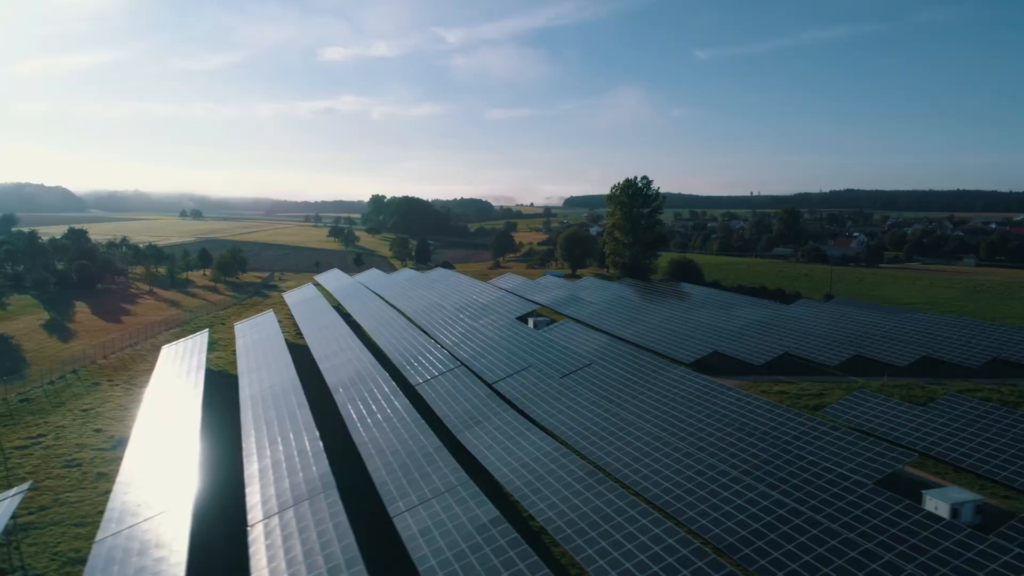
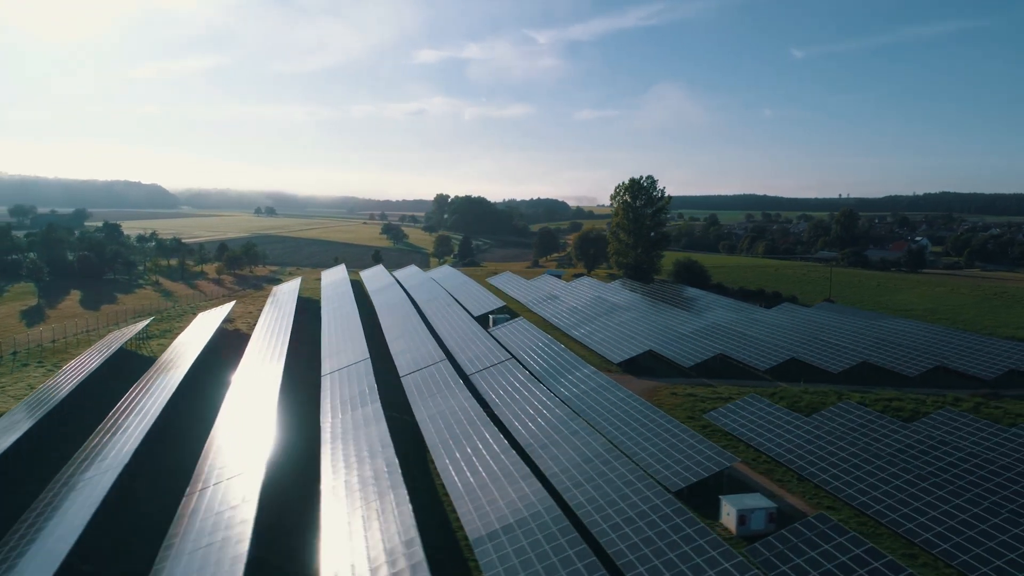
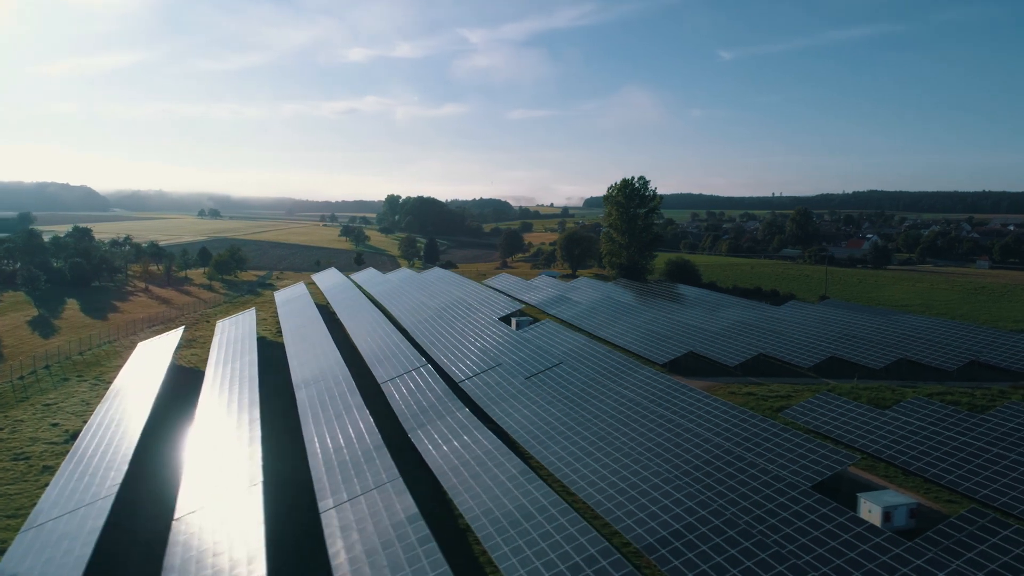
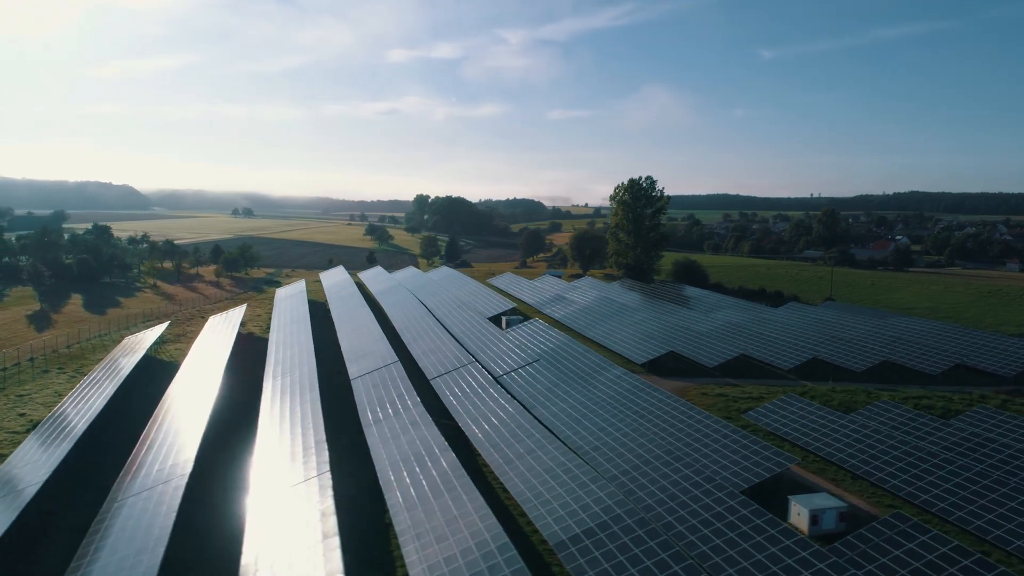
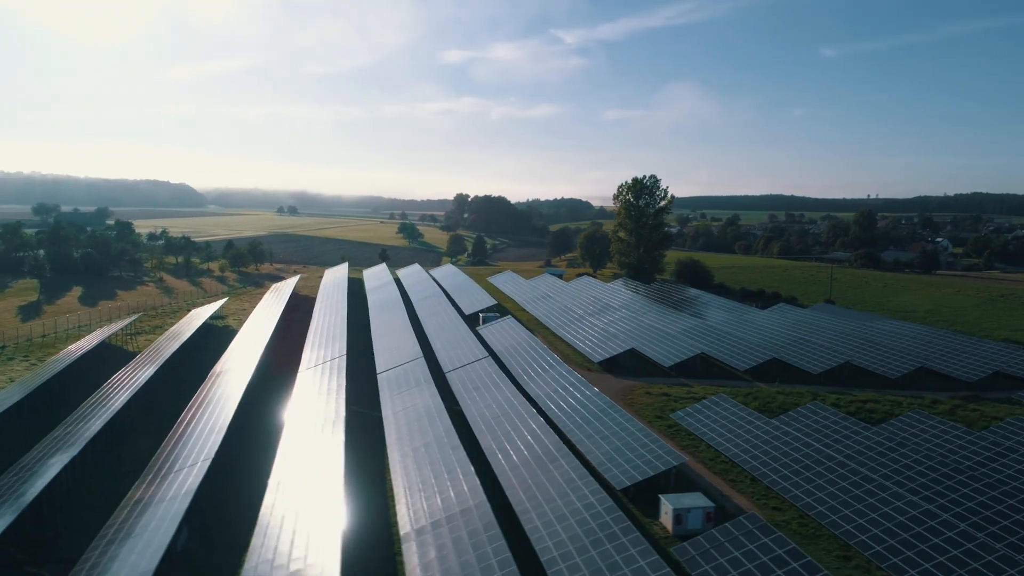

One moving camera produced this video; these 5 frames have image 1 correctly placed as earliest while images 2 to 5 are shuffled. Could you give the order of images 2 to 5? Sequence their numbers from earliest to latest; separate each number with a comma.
3, 4, 2, 5
